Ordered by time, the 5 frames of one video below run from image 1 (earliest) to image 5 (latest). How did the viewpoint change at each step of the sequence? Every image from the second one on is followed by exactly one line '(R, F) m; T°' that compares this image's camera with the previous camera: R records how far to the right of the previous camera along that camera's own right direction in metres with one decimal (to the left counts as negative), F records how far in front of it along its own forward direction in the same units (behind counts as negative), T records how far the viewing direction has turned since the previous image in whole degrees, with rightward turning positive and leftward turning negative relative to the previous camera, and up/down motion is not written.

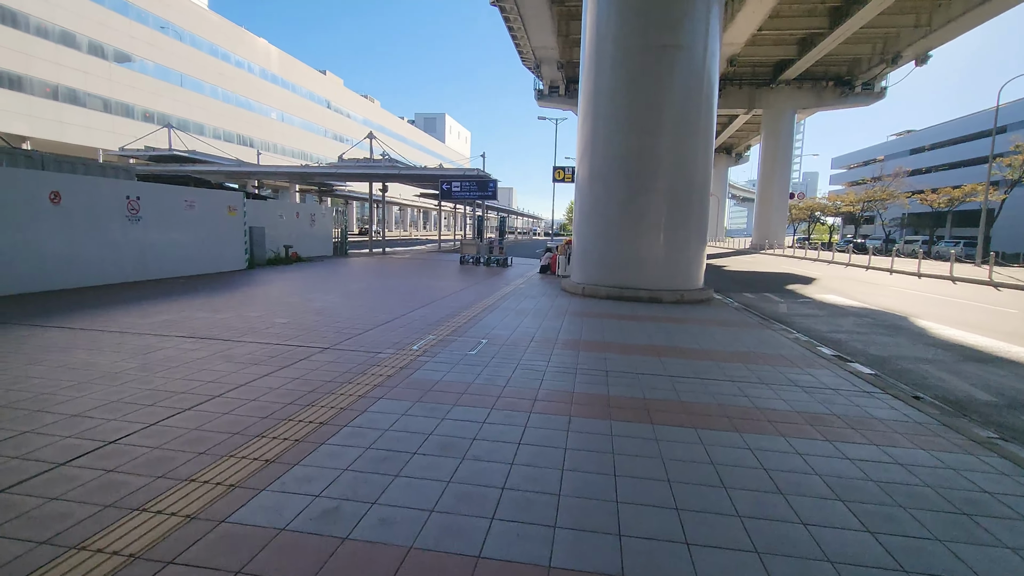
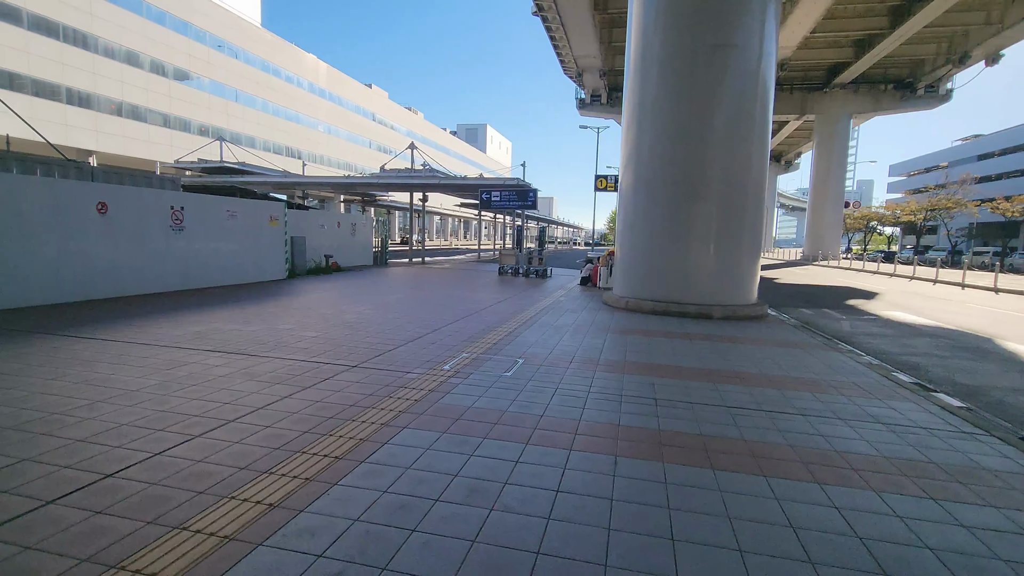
(0.0, +0.4) m; -4°
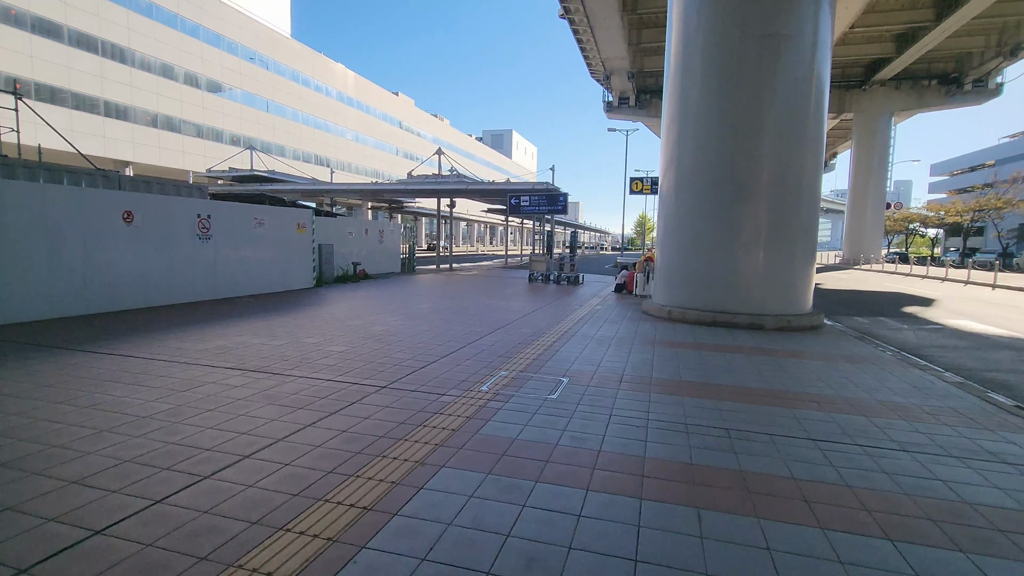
(-0.2, +0.6) m; -3°
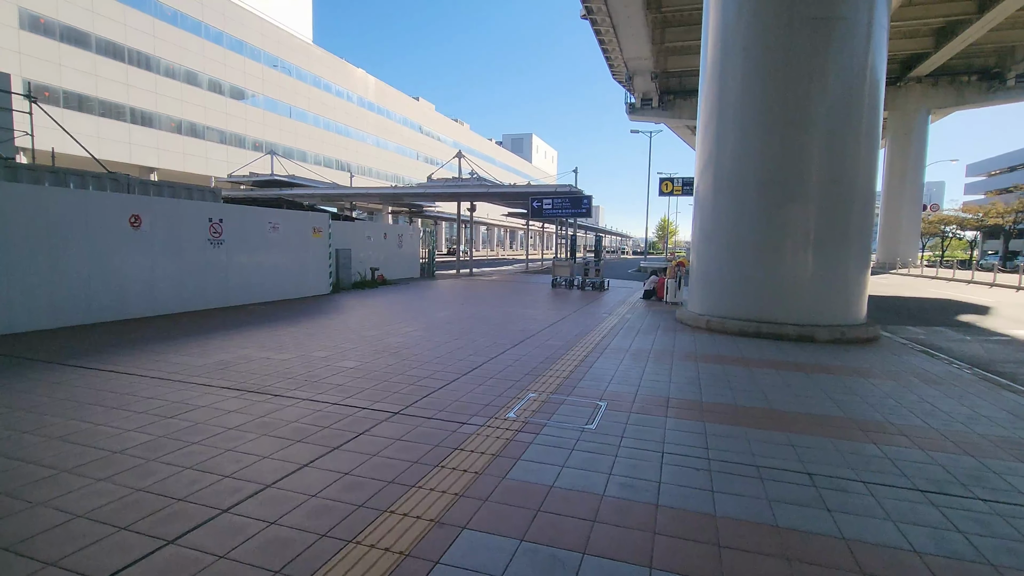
(-0.1, +0.7) m; -2°
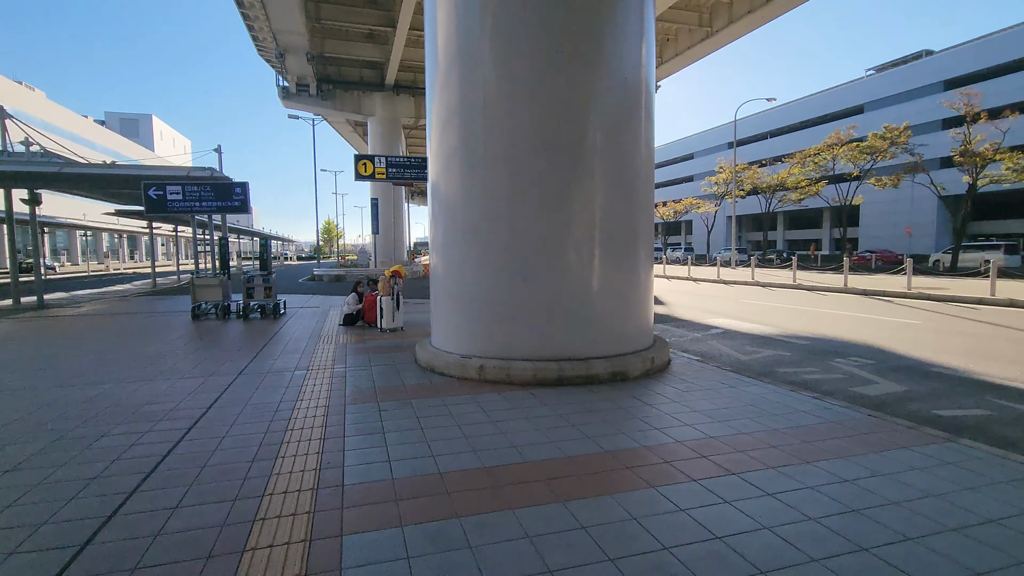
(+0.5, +4.5) m; +35°
